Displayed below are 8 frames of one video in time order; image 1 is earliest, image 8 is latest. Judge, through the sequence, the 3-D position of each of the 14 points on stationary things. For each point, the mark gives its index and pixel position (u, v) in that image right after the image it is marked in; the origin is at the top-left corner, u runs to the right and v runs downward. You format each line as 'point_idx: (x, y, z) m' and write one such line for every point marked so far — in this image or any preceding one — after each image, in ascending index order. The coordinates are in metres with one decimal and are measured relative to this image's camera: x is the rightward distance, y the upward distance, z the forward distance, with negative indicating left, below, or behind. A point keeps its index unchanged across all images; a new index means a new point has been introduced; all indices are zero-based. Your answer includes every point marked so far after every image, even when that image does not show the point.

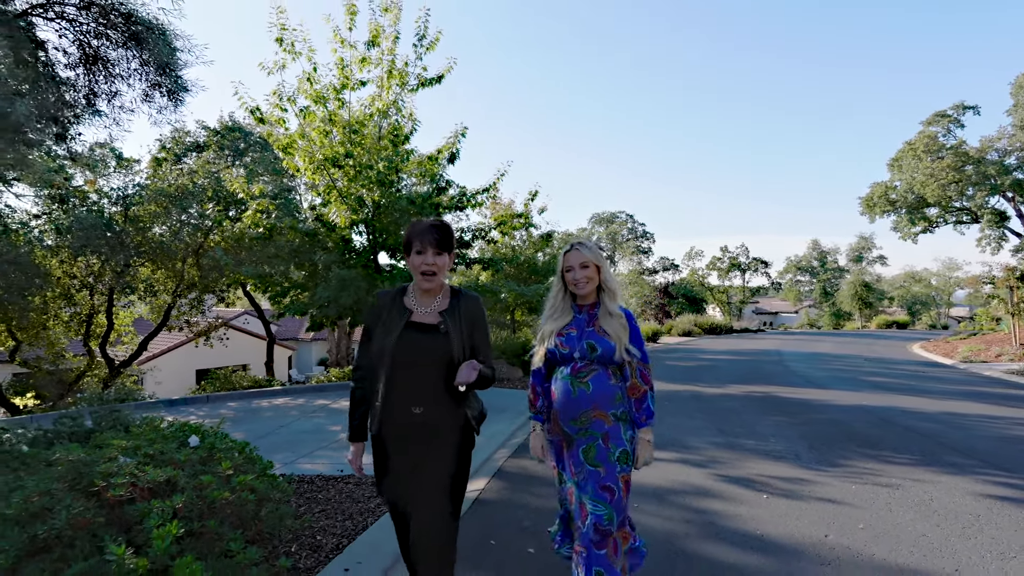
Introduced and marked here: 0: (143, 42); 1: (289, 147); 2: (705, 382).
0: (-3.6, +2.5, +5.5) m
1: (-4.2, +2.7, +10.4) m
2: (+4.5, -2.2, +13.0) m
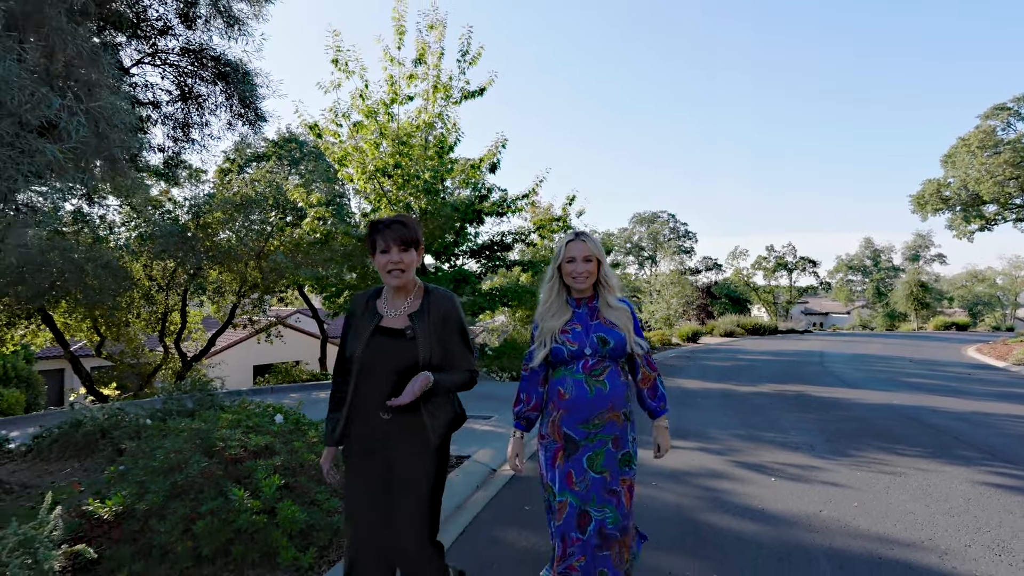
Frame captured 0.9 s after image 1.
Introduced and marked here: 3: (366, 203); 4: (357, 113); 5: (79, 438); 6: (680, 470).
0: (-3.3, +2.4, +6.5) m
1: (-3.5, +2.7, +11.3) m
2: (+5.4, -2.2, +13.3) m
3: (-3.0, +1.8, +11.5) m
4: (-3.2, +3.7, +11.4) m
5: (-4.3, -1.5, +5.6) m
6: (+1.7, -1.8, +5.5) m
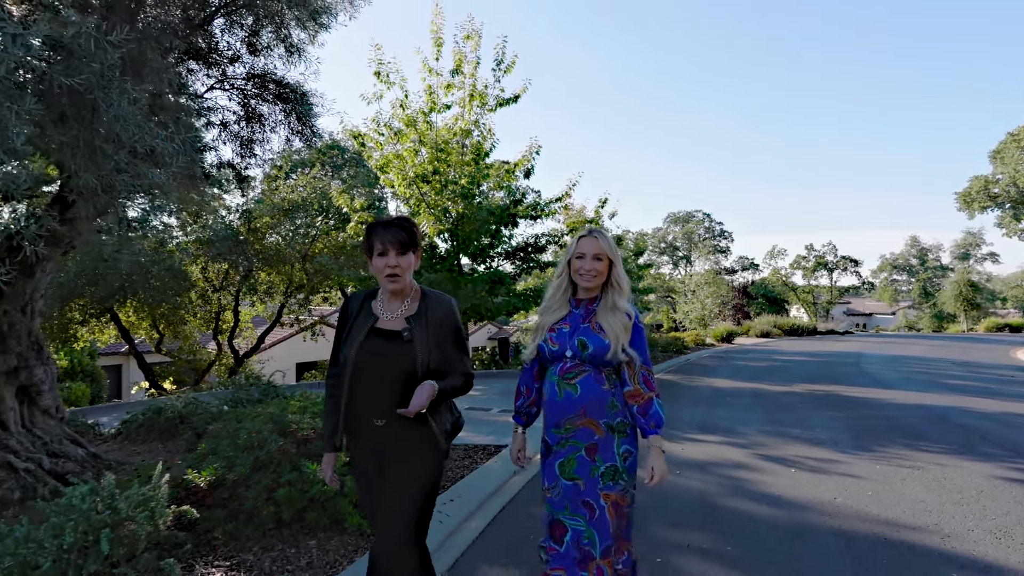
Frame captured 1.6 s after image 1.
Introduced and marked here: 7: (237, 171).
0: (-2.8, +2.4, +7.1) m
1: (-2.7, +2.6, +12.0) m
2: (+6.2, -2.2, +13.4) m
3: (-2.3, +1.8, +12.1) m
4: (-2.5, +3.7, +12.1) m
5: (-3.9, -1.5, +6.3) m
6: (+2.1, -1.8, +5.9) m
7: (-3.3, +1.1, +6.2) m
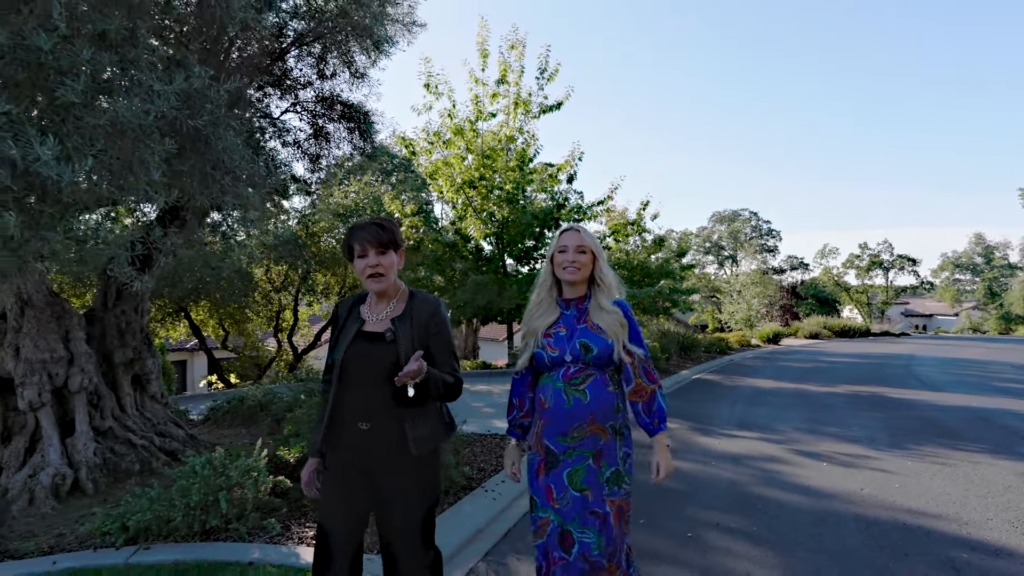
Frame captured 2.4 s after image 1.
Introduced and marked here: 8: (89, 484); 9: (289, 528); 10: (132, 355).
0: (-2.2, +2.4, +7.8) m
1: (-1.8, +2.6, +12.7) m
2: (+7.3, -2.3, +13.4) m
3: (-1.3, +1.7, +12.8) m
4: (-1.5, +3.6, +12.7) m
5: (-3.4, -1.5, +7.0) m
6: (+2.6, -1.9, +6.2) m
7: (-2.7, +1.1, +7.0) m
8: (-3.6, -1.7, +4.8) m
9: (-1.6, -1.8, +4.1) m
10: (-3.9, -0.7, +5.7) m
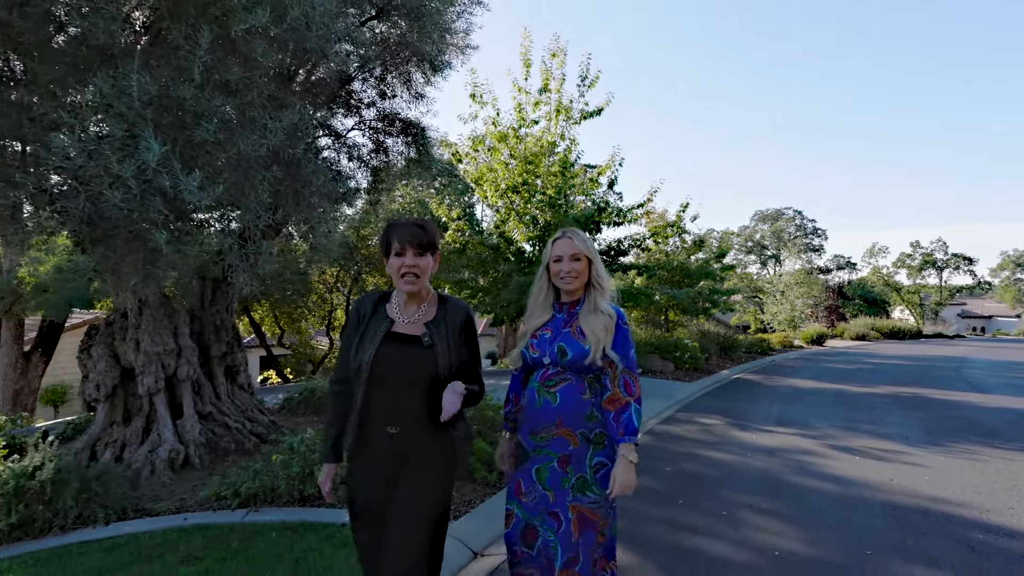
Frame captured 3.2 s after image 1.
0: (-1.5, +2.4, +8.5) m
1: (-0.8, +2.6, +13.3) m
2: (+8.3, -2.3, +13.4) m
3: (-0.3, +1.7, +13.4) m
4: (-0.5, +3.6, +13.3) m
5: (-2.7, -1.6, +7.8) m
6: (+3.1, -1.9, +6.6) m
7: (-2.1, +1.0, +7.7) m
8: (-3.2, -1.7, +5.6) m
9: (-1.2, -1.8, +4.7) m
10: (-3.3, -0.7, +6.5) m
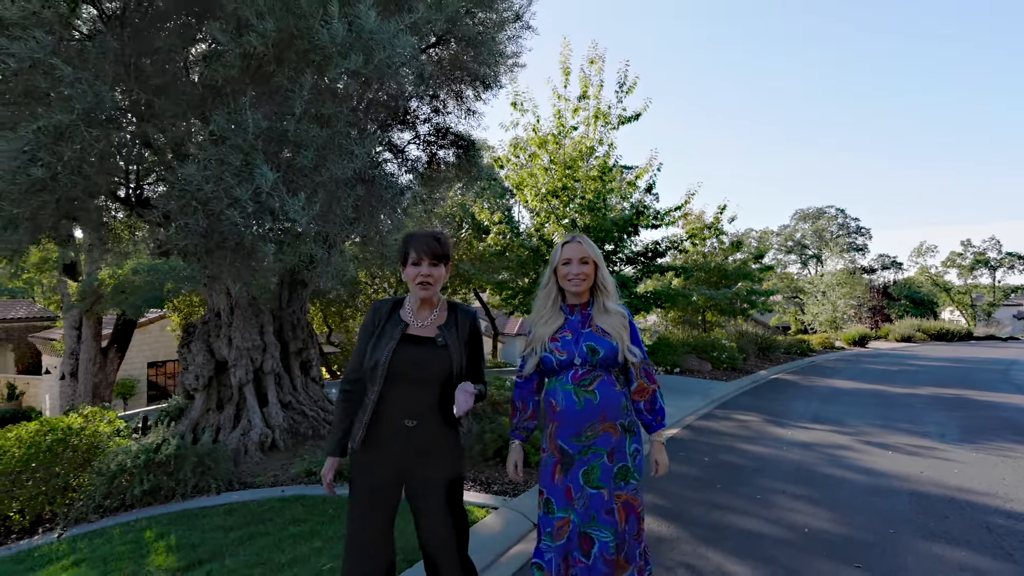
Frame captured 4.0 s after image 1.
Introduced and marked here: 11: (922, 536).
0: (-0.8, +2.3, +9.1) m
1: (+0.2, +2.6, +13.9) m
2: (+9.3, -2.3, +13.5) m
3: (+0.7, +1.7, +13.9) m
4: (+0.5, +3.6, +13.9) m
5: (-2.1, -1.6, +8.5) m
6: (+3.7, -1.9, +6.9) m
7: (-1.4, +1.0, +8.4) m
8: (-2.6, -1.7, +6.3) m
9: (-0.7, -1.8, +5.3) m
10: (-2.7, -0.7, +7.2) m
11: (+3.0, -1.8, +4.0) m
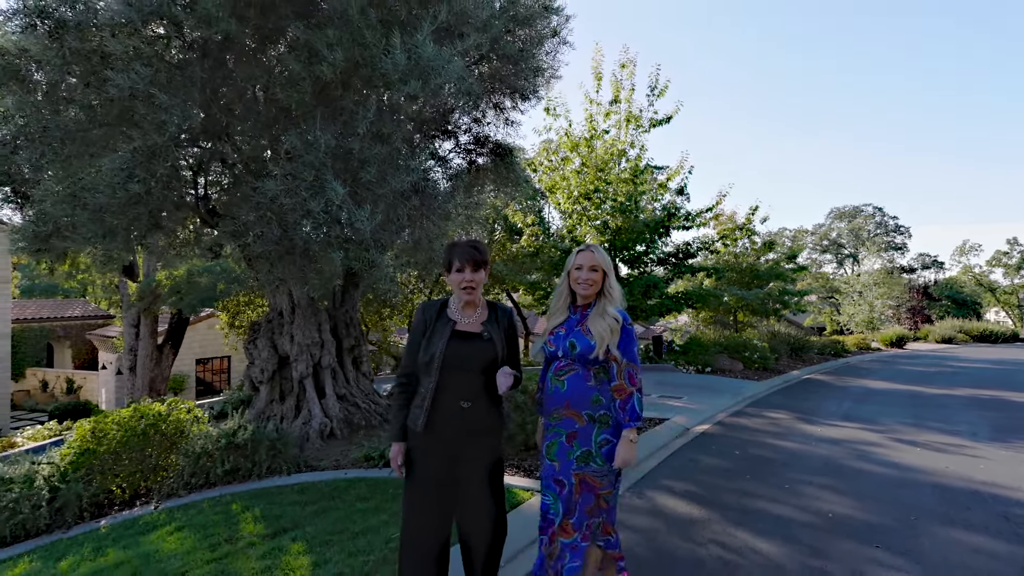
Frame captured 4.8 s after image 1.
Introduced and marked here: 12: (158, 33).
0: (-0.2, +2.3, +9.6) m
1: (+1.1, +2.5, +14.2) m
2: (+10.1, -2.3, +13.4) m
3: (+1.5, +1.7, +14.3) m
4: (+1.3, +3.6, +14.3) m
5: (-1.5, -1.6, +9.0) m
6: (+4.2, -1.9, +7.2) m
7: (-0.8, +1.0, +8.8) m
8: (-2.1, -1.8, +6.9) m
9: (-0.3, -1.8, +5.8) m
10: (-2.2, -0.8, +7.8) m
11: (+3.3, -1.8, +4.3) m
12: (-3.3, +2.4, +5.3) m
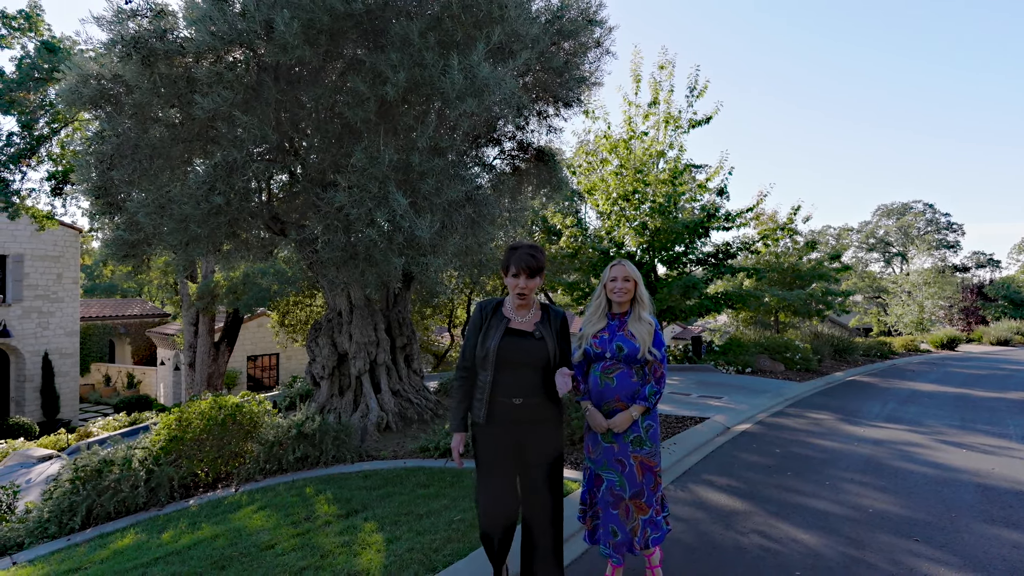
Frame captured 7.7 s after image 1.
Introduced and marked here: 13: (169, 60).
0: (+0.5, +2.3, +9.9) m
1: (+2.1, +2.5, +14.5) m
2: (+11.1, -2.4, +13.1) m
3: (+2.6, +1.6, +14.5) m
4: (+2.4, +3.5, +14.5) m
5: (-0.8, -1.6, +9.4) m
6: (+4.8, -2.0, +7.2) m
7: (-0.1, +1.0, +9.2) m
8: (-1.6, -1.8, +7.3) m
9: (+0.2, -1.9, +6.1) m
10: (-1.6, -0.8, +8.2) m
11: (+3.7, -1.8, +4.4) m
12: (-2.9, +2.4, +5.8) m
13: (-3.6, +2.4, +5.9) m
